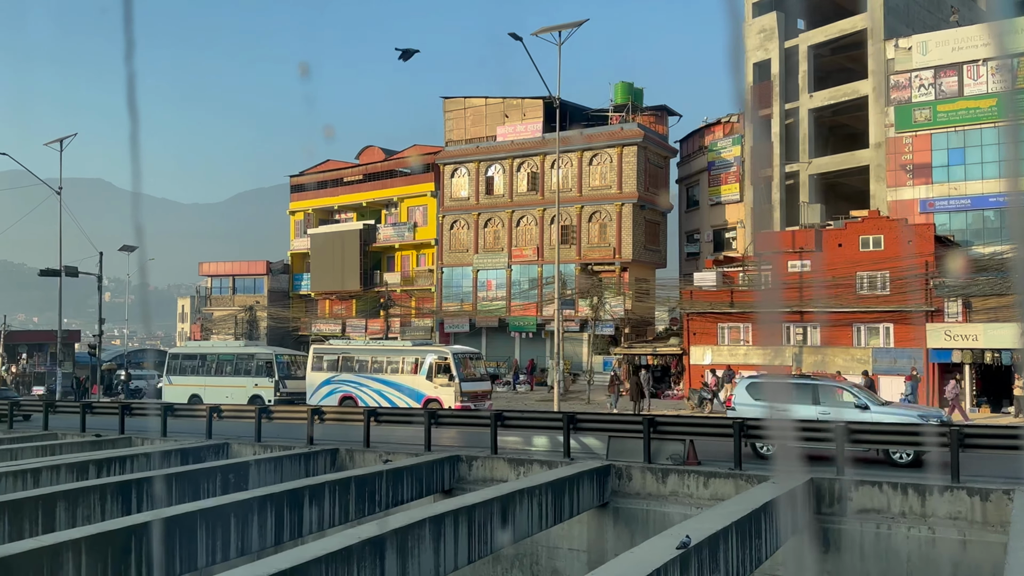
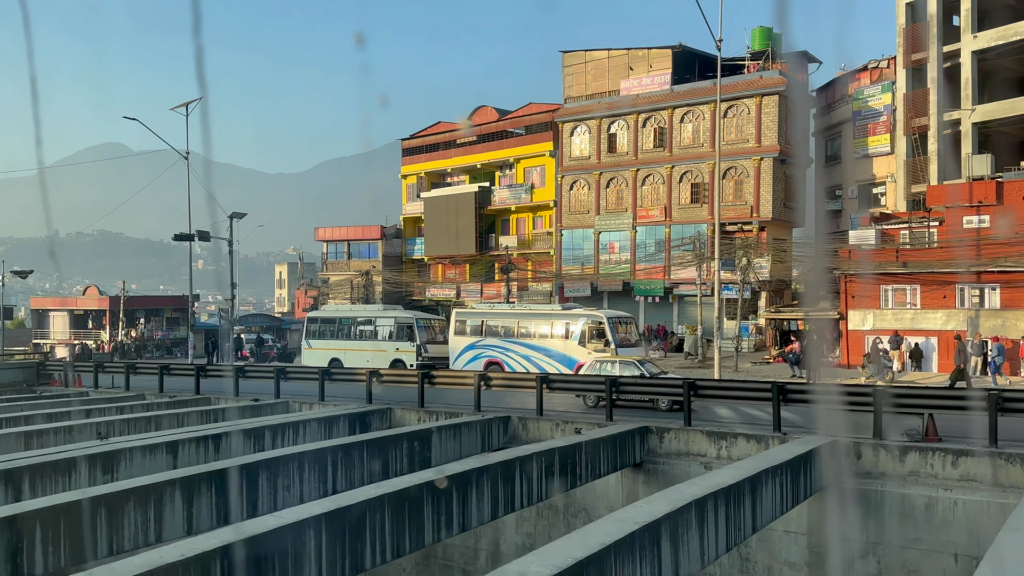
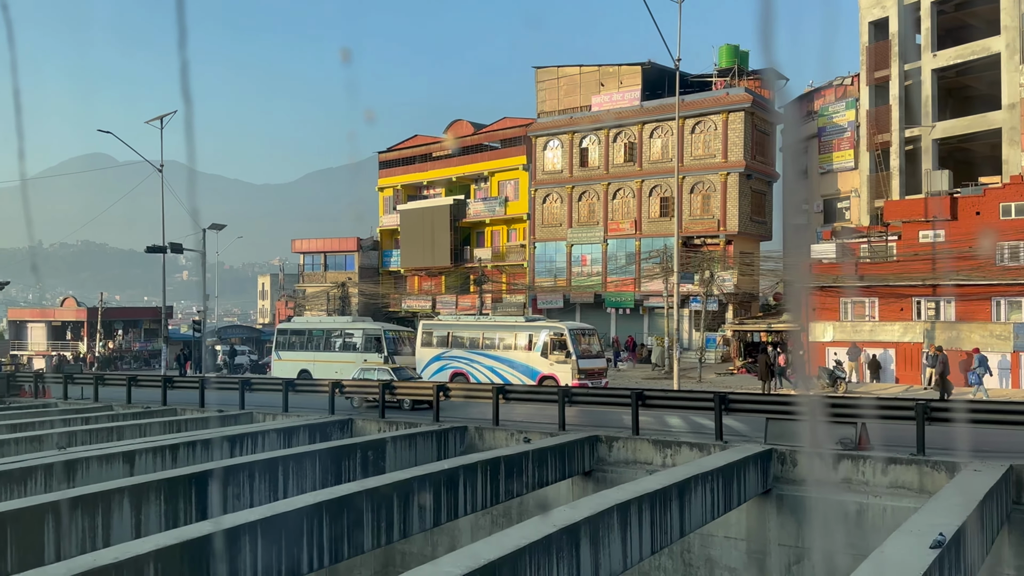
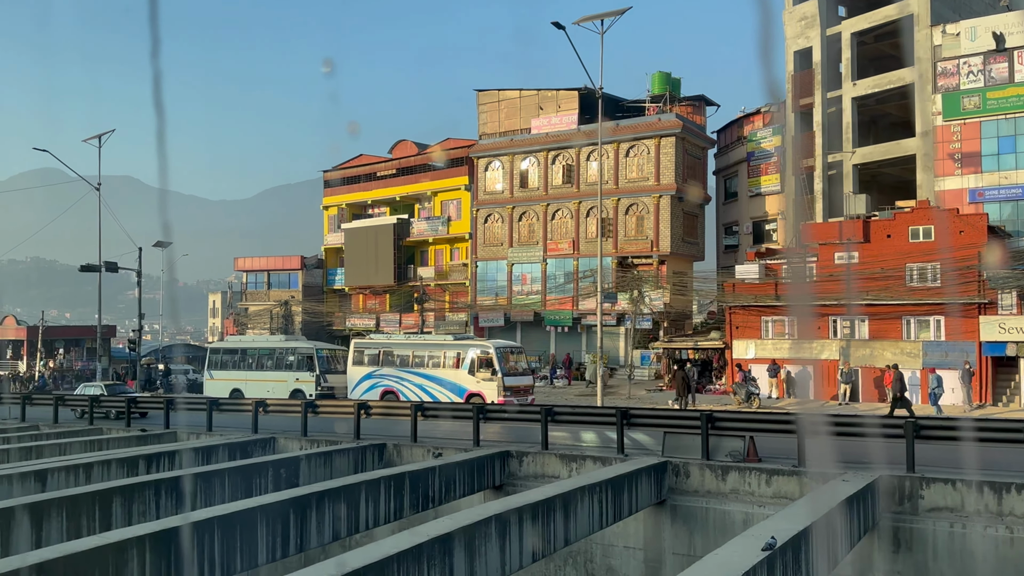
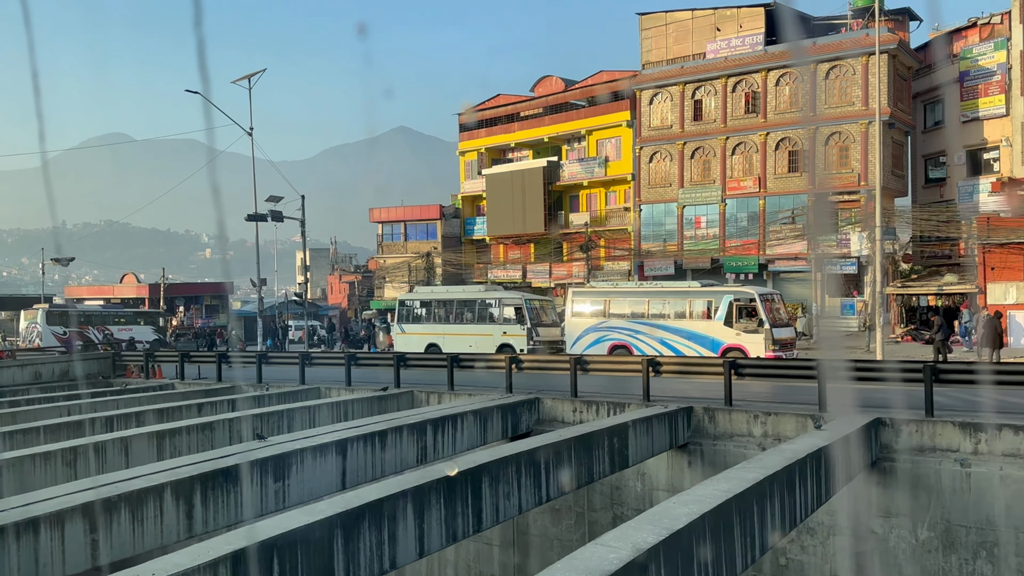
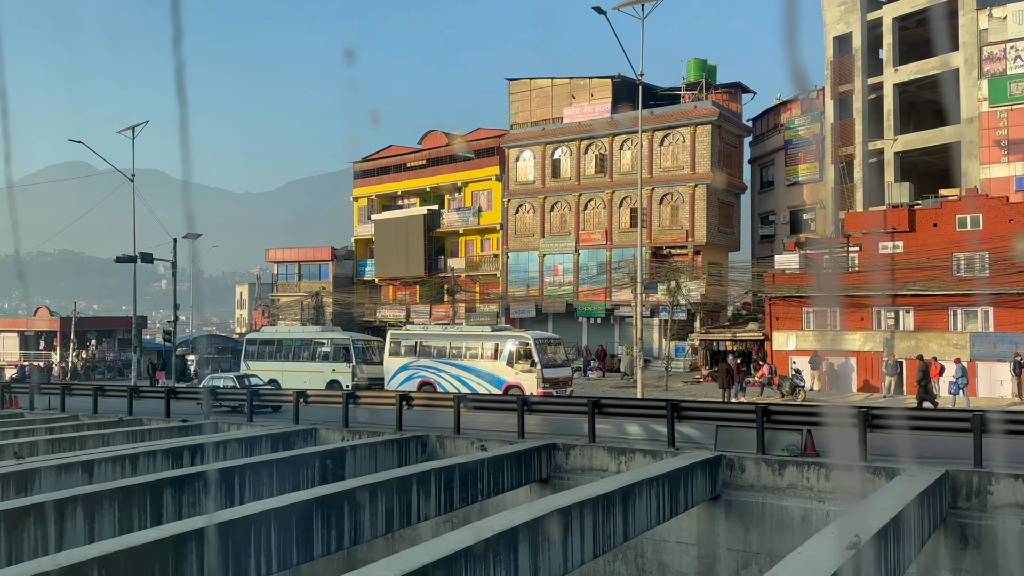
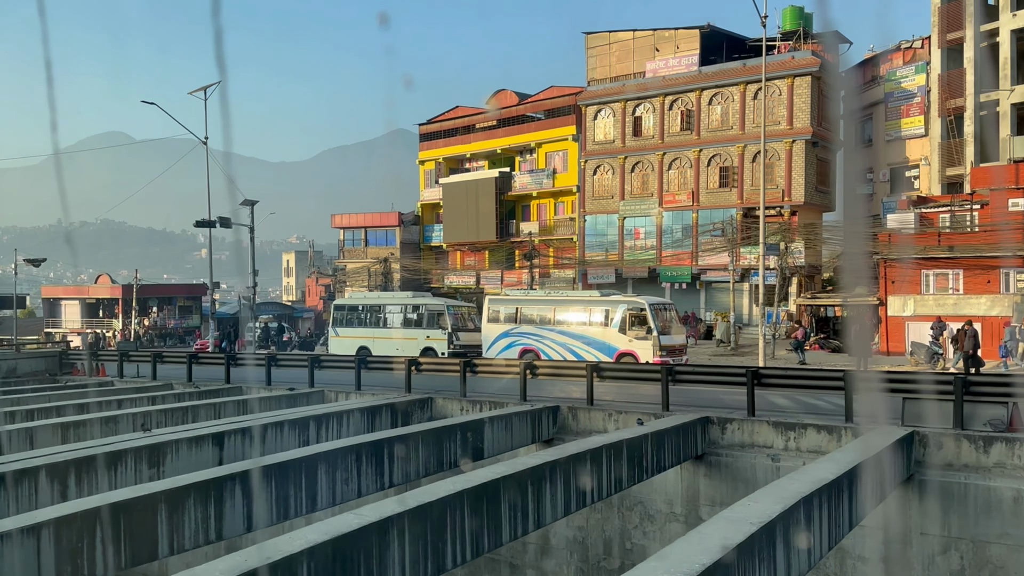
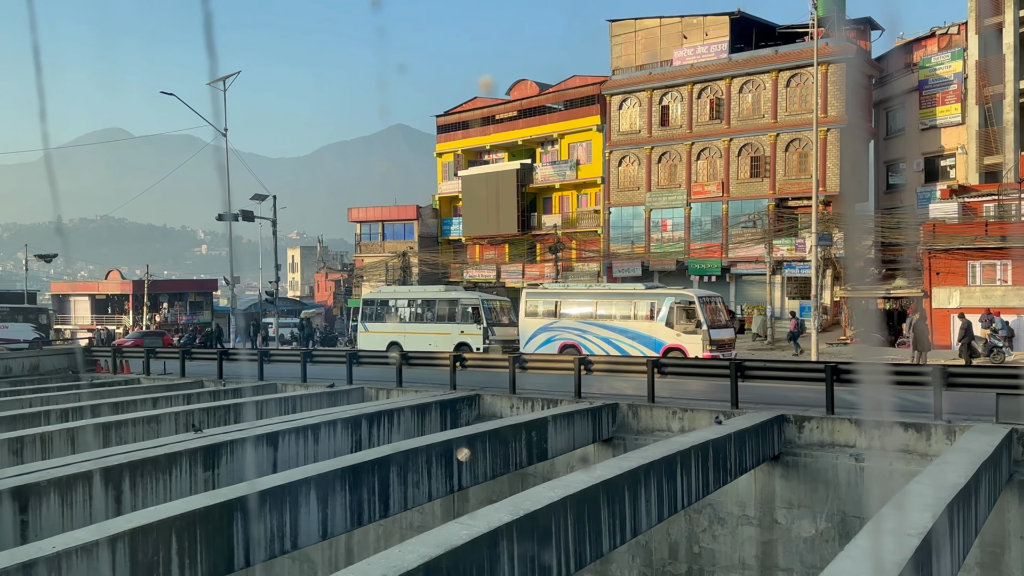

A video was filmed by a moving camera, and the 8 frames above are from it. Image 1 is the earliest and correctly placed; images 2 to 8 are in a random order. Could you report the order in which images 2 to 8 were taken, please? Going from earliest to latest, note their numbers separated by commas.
4, 6, 3, 2, 7, 8, 5
